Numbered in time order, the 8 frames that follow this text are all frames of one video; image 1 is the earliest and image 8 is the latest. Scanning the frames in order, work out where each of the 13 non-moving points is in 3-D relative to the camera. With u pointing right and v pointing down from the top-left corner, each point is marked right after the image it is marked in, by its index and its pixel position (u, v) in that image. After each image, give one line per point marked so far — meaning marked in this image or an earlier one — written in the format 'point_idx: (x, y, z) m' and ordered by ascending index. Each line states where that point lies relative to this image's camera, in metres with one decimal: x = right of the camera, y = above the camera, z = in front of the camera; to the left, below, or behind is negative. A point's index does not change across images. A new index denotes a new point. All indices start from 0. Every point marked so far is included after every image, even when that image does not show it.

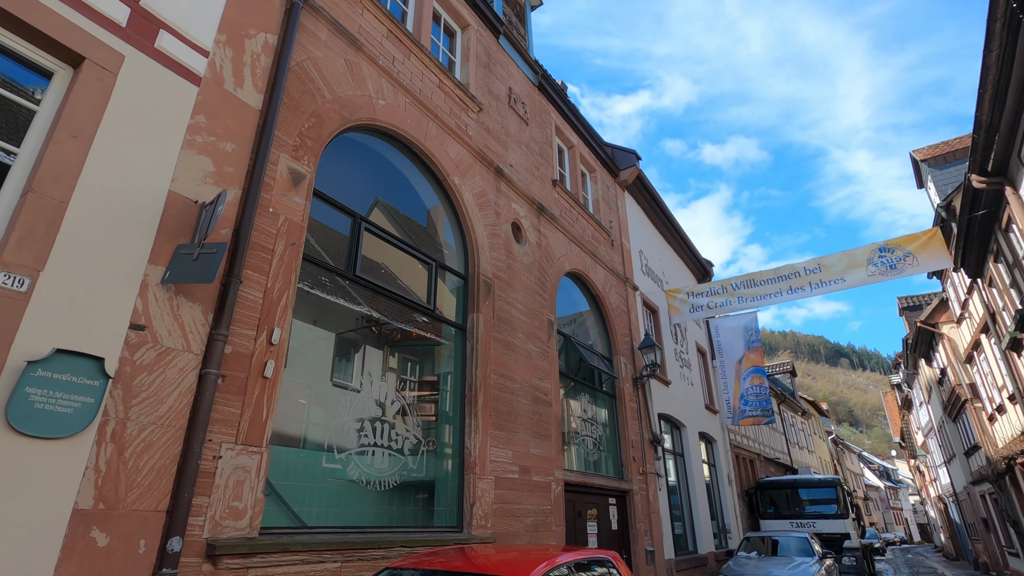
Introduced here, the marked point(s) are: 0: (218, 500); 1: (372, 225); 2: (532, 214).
0: (-2.1, -1.5, +3.8) m
1: (-1.6, +0.7, +6.1) m
2: (+0.4, +1.3, +9.2) m
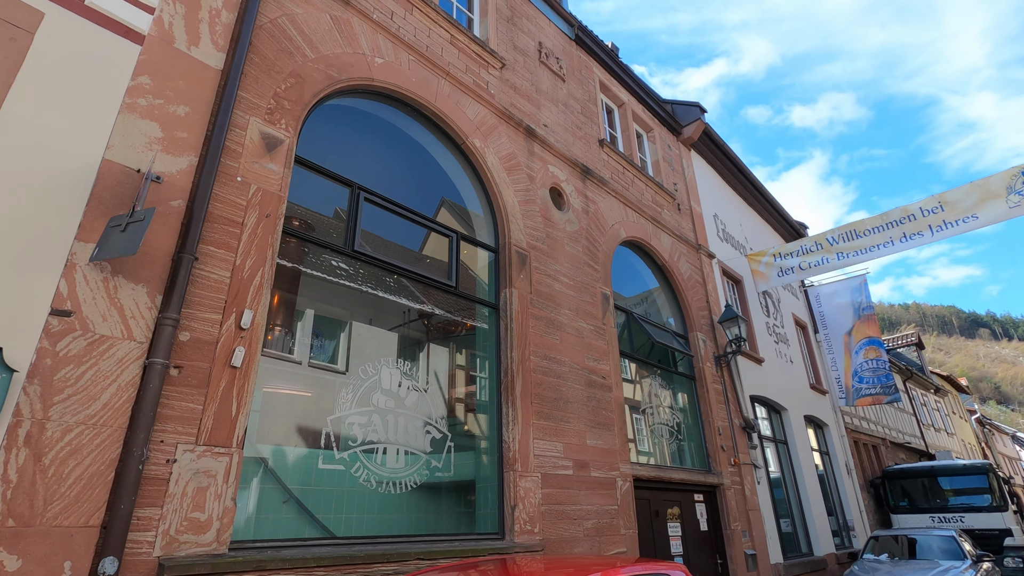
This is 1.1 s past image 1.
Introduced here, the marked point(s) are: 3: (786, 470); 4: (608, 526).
0: (-2.1, -1.4, +3.2) m
1: (-1.4, +0.9, +5.5) m
2: (+1.0, +1.7, +8.2) m
3: (+5.7, -3.8, +11.3) m
4: (+1.1, -2.8, +6.2) m
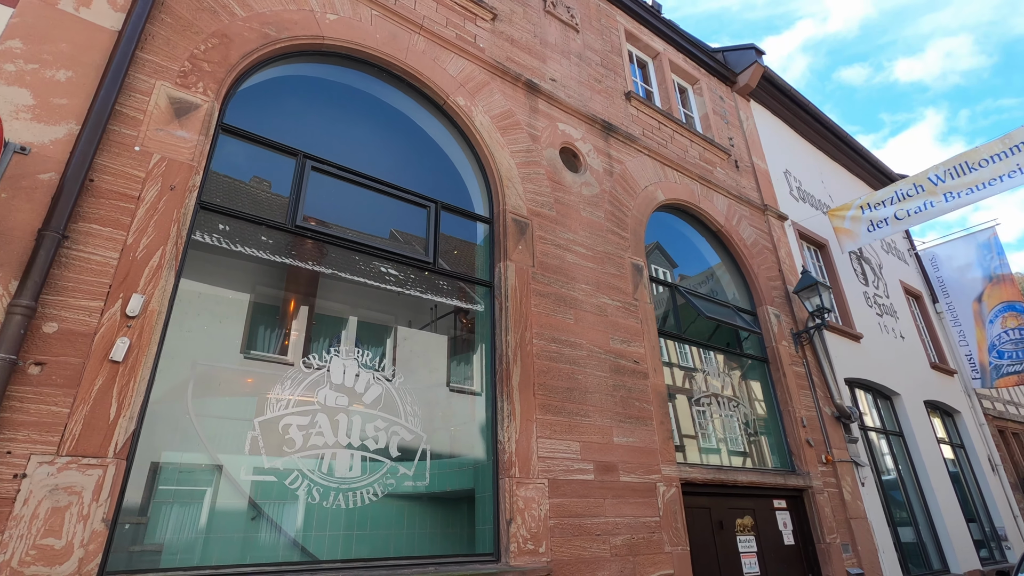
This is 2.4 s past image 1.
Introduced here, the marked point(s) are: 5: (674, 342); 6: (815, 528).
0: (-2.5, -1.2, +2.6) m
1: (-1.6, +1.1, +4.8) m
2: (+1.1, +2.0, +7.1) m
3: (+6.7, -3.1, +9.3) m
4: (+1.2, -2.4, +5.0) m
5: (+2.0, -0.6, +6.8) m
6: (+3.9, -3.1, +6.9) m
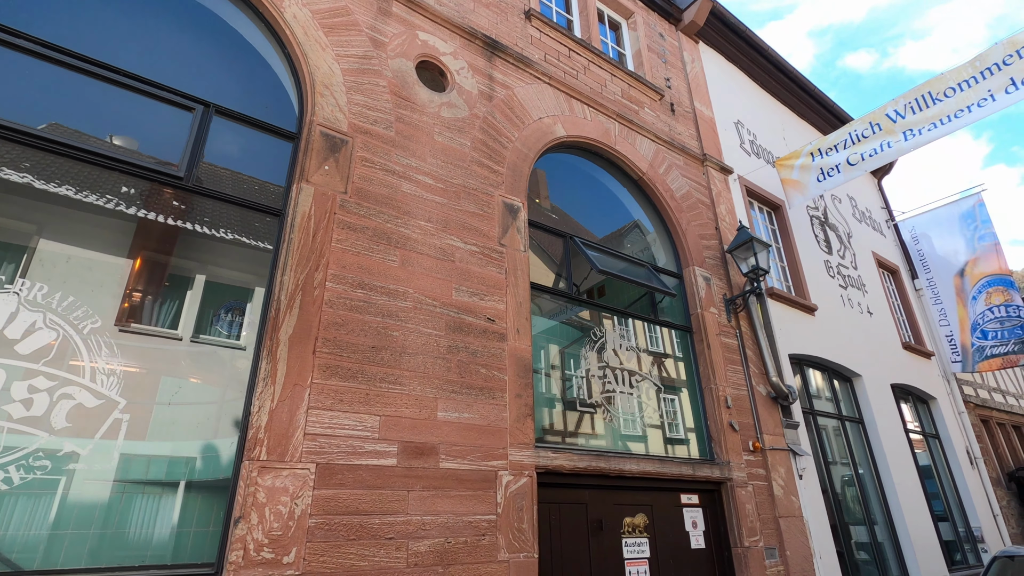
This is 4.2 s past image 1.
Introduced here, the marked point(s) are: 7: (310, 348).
0: (-4.0, -0.7, +1.5) m
1: (-3.2, +1.6, +3.6) m
2: (-0.4, +2.6, +5.8) m
3: (+5.2, -2.6, +8.1) m
4: (-0.3, -1.9, +3.8) m
5: (+0.5, -0.1, +5.6) m
6: (+2.3, -2.6, +5.7) m
7: (-1.4, -0.4, +3.7) m
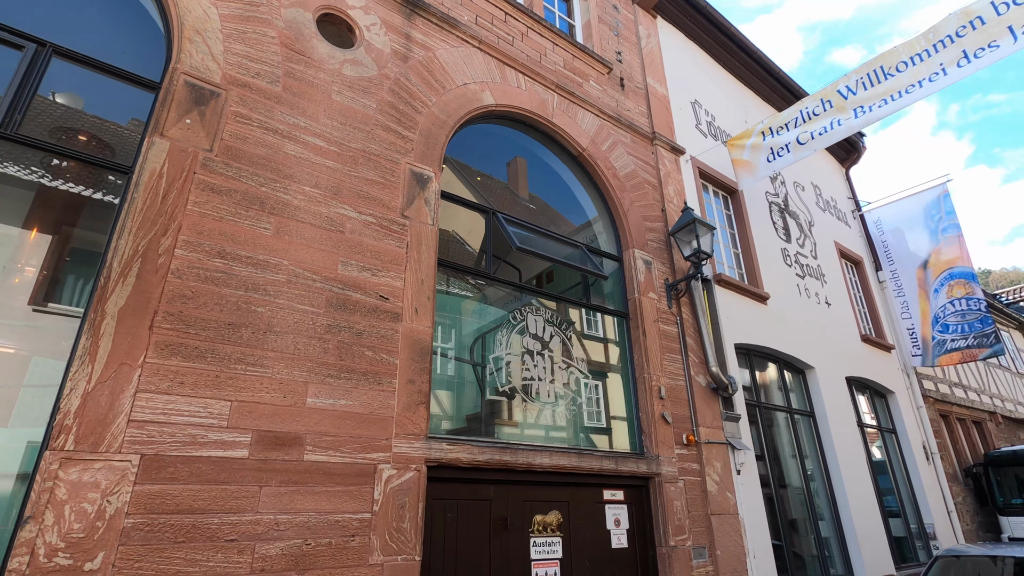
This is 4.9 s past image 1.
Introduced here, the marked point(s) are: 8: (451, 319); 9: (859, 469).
0: (-4.8, -0.5, +1.0) m
1: (-3.9, +1.9, +3.0) m
2: (-1.2, +2.8, +5.3) m
3: (+4.3, -2.4, +7.8) m
4: (-1.2, -1.7, +3.4) m
5: (-0.4, +0.1, +5.2) m
6: (+1.5, -2.4, +5.3) m
7: (-2.2, -0.2, +3.2) m
8: (-0.5, -0.3, +4.8) m
9: (+5.3, -2.7, +8.1) m
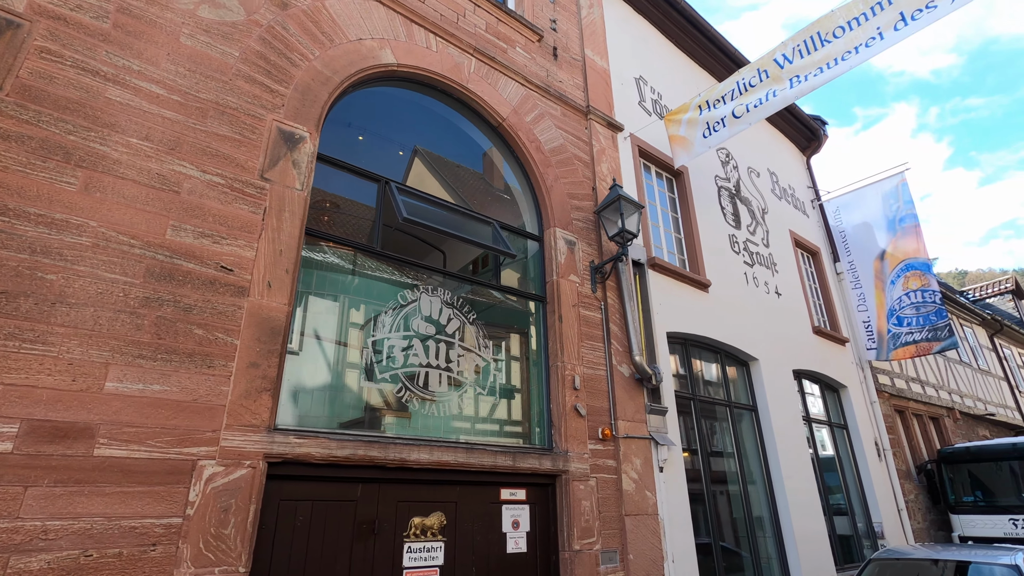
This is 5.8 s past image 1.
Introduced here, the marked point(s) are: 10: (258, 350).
0: (-5.7, -0.3, +0.3) m
1: (-4.8, +2.1, +2.4) m
2: (-2.2, +3.0, +4.8) m
3: (+3.2, -2.2, +7.4) m
4: (-2.1, -1.5, +2.8) m
5: (-1.3, +0.3, +4.6) m
6: (+0.5, -2.2, +4.8) m
7: (-3.1, 0.0, +2.6) m
8: (-1.5, -0.1, +4.3) m
9: (+4.2, -2.6, +7.7) m
10: (-1.7, -0.4, +3.6) m
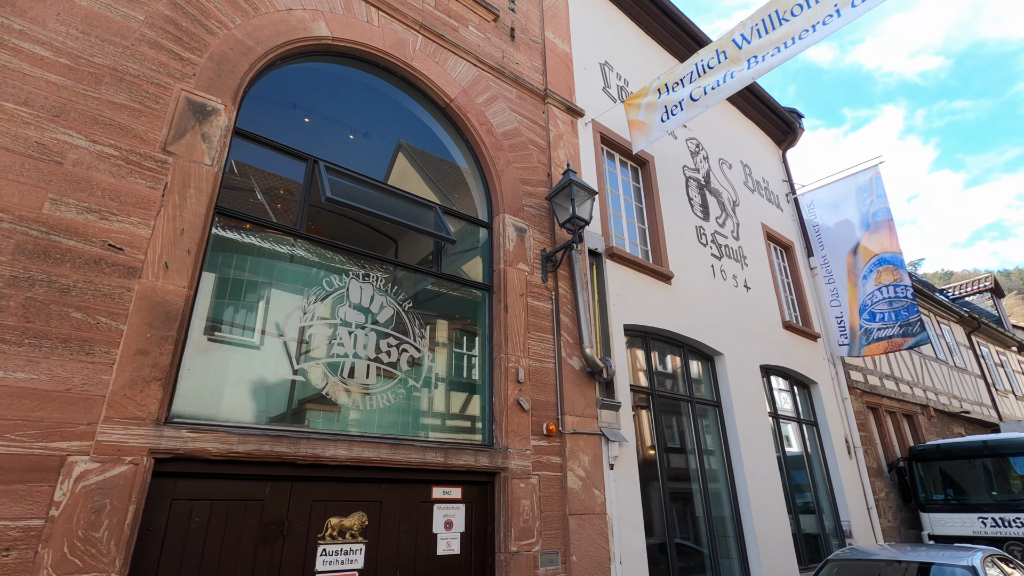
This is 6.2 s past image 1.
0: (-6.1, -0.2, -0.1) m
1: (-5.3, +2.2, +2.0) m
2: (-2.7, +3.1, +4.4) m
3: (+2.6, -2.1, +7.2) m
4: (-2.6, -1.4, +2.5) m
5: (-1.9, +0.4, +4.3) m
6: (-0.1, -2.1, +4.6) m
7: (-3.6, +0.1, +2.3) m
8: (-2.1, 0.0, +4.0) m
9: (+3.6, -2.5, +7.5) m
10: (-2.2, -0.3, +3.3) m
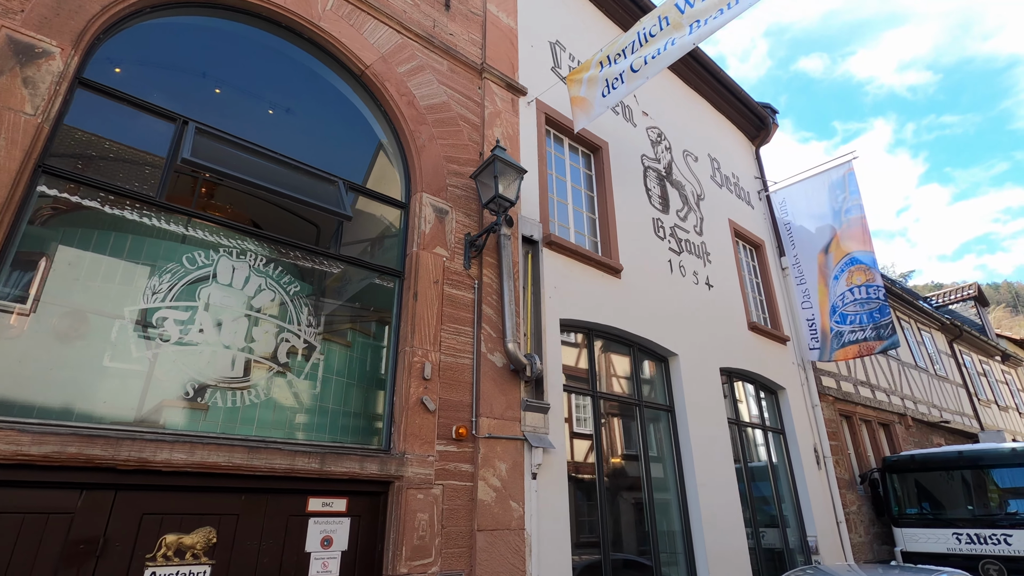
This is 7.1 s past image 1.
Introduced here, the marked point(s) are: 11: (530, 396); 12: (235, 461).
0: (-6.9, +0.1, -0.7) m
1: (-6.1, +2.5, +1.4) m
2: (-3.5, +3.3, +3.9) m
3: (+1.8, -2.0, +6.6) m
4: (-3.4, -1.2, +1.9) m
5: (-2.7, +0.6, +3.7) m
6: (-0.9, -1.9, +4.0) m
7: (-4.3, +0.3, +1.7) m
8: (-2.8, +0.2, +3.4) m
9: (+2.7, -2.4, +6.9) m
10: (-3.0, -0.1, +2.7) m
11: (+0.2, -1.0, +5.2) m
12: (-1.7, -1.1, +3.5) m
